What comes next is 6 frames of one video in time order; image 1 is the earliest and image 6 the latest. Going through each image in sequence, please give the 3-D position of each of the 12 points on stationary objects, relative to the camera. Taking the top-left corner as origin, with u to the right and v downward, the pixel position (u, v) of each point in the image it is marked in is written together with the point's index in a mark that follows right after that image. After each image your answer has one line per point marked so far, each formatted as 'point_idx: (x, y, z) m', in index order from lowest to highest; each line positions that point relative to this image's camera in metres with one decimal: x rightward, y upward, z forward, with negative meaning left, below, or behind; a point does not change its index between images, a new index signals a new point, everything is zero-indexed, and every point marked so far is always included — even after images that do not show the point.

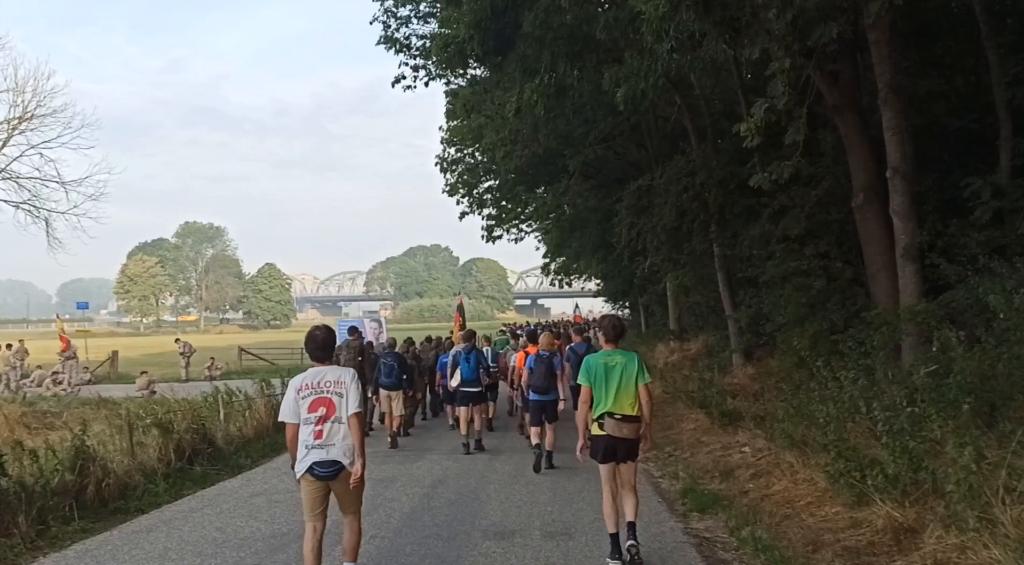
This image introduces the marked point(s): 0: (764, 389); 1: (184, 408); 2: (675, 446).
0: (+4.0, -1.7, +15.6) m
1: (-4.4, -1.7, +13.1) m
2: (+2.3, -2.3, +13.8) m
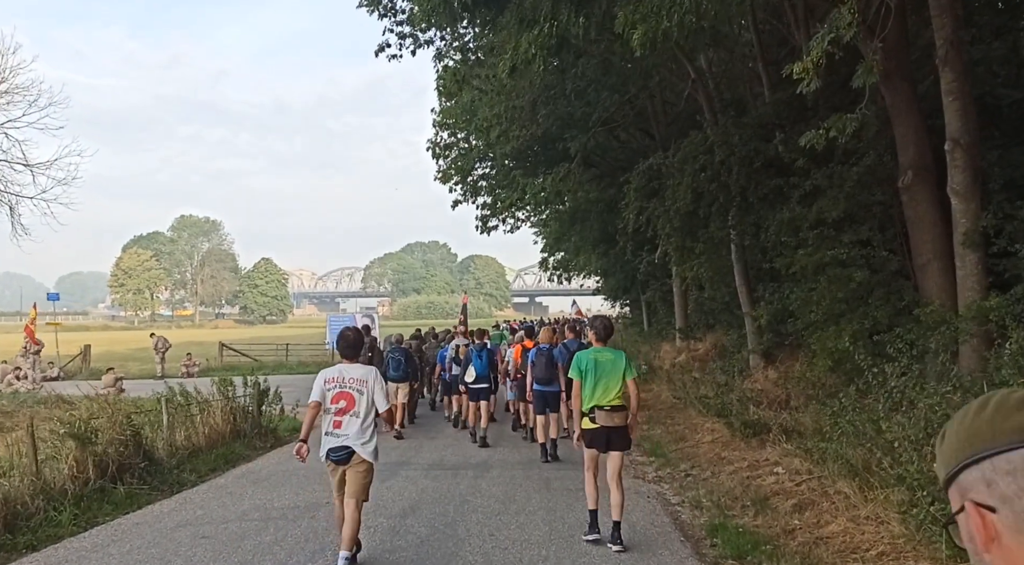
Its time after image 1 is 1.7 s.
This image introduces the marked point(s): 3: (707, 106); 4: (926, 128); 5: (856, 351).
0: (+3.9, -1.6, +13.6) m
1: (-4.5, -1.5, +11.2) m
2: (+2.2, -2.2, +11.8) m
3: (+3.8, +3.4, +18.7) m
4: (+5.2, +1.9, +12.2) m
5: (+4.3, -0.9, +12.1) m
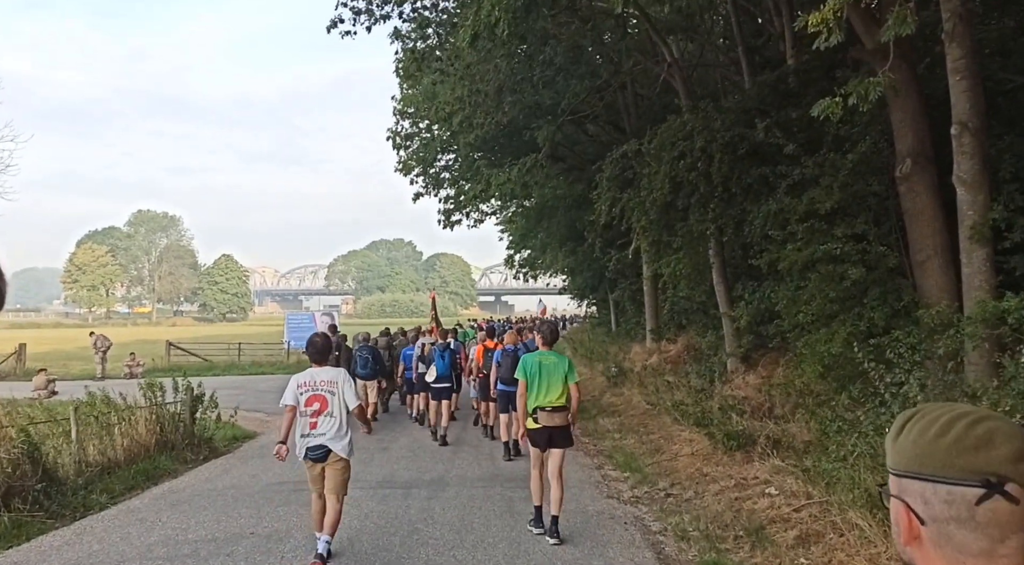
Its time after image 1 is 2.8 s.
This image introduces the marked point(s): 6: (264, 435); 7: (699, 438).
0: (+3.4, -1.6, +12.5) m
1: (-5.0, -1.4, +9.7) m
2: (+1.7, -2.2, +10.6) m
3: (+3.1, +3.4, +17.5) m
4: (+4.8, +2.0, +11.1) m
5: (+3.8, -0.8, +11.0) m
6: (-4.2, -2.6, +16.4) m
7: (+2.4, -2.0, +12.6) m
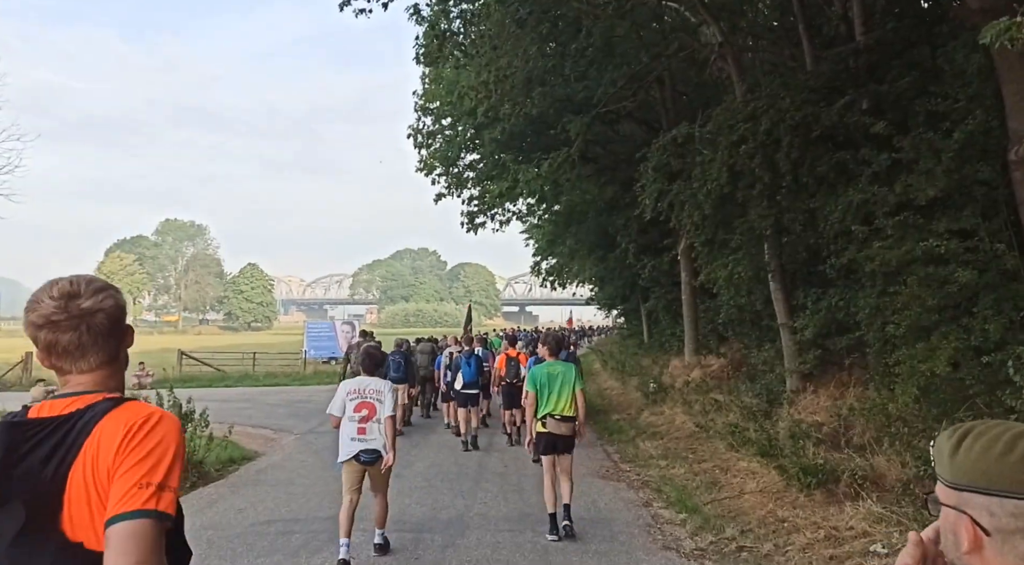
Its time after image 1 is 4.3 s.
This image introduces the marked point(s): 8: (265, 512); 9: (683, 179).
0: (+3.8, -1.7, +10.6) m
1: (-4.7, -1.4, +8.0) m
2: (+2.1, -2.2, +8.8) m
3: (+3.6, +3.3, +15.6) m
4: (+5.1, +1.9, +9.2) m
5: (+4.1, -0.9, +9.0) m
6: (-3.7, -2.7, +14.7) m
7: (+2.8, -2.1, +10.7) m
8: (-2.5, -2.3, +9.9) m
9: (+2.4, +1.4, +13.3) m
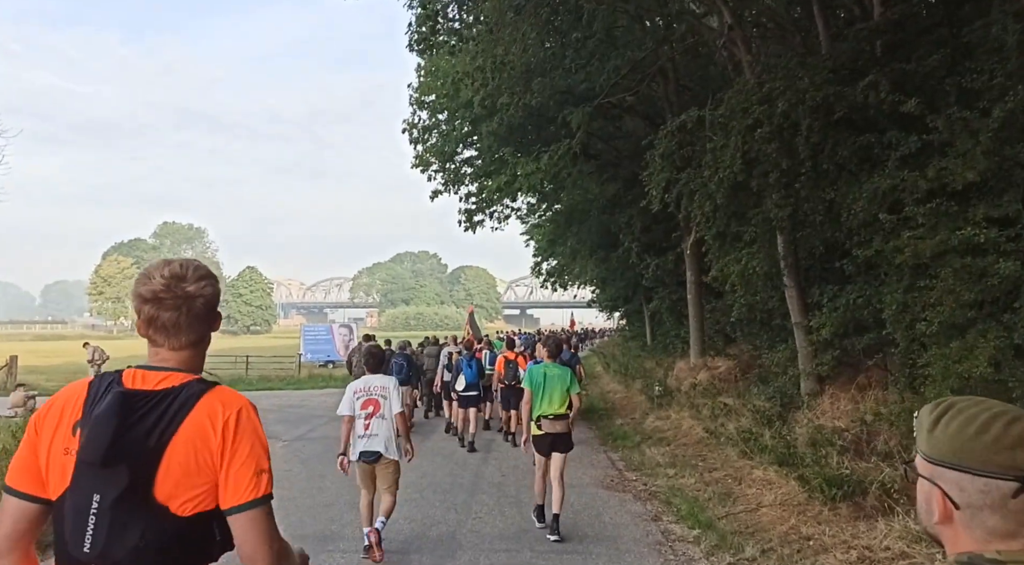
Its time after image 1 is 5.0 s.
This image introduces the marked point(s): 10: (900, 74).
0: (+3.7, -1.6, +9.7) m
1: (-4.7, -1.4, +7.2) m
2: (+2.0, -2.1, +7.9) m
3: (+3.6, +3.3, +14.8) m
4: (+5.1, +2.0, +8.4) m
5: (+4.1, -0.8, +8.2) m
6: (-3.8, -2.6, +13.9) m
7: (+2.8, -2.0, +9.8) m
8: (-2.6, -2.3, +9.1) m
9: (+2.3, +1.5, +12.5) m
10: (+4.1, +2.2, +10.3) m
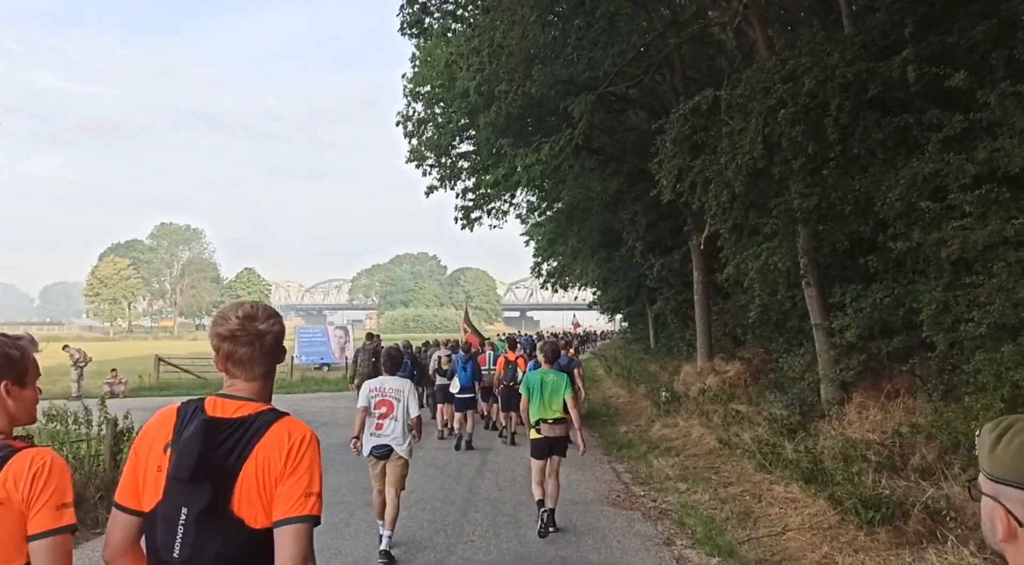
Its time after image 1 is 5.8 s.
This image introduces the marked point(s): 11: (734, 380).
0: (+3.7, -1.6, +8.7) m
1: (-4.7, -1.3, +6.2) m
2: (+2.0, -2.1, +6.9) m
3: (+3.6, +3.4, +13.8) m
4: (+5.0, +2.0, +7.4) m
5: (+4.1, -0.8, +7.2) m
6: (-3.8, -2.6, +12.9) m
7: (+2.7, -2.0, +8.8) m
8: (-2.6, -2.3, +8.1) m
9: (+2.3, +1.5, +11.5) m
10: (+4.1, +2.2, +9.3) m
11: (+3.8, -1.6, +16.1) m
